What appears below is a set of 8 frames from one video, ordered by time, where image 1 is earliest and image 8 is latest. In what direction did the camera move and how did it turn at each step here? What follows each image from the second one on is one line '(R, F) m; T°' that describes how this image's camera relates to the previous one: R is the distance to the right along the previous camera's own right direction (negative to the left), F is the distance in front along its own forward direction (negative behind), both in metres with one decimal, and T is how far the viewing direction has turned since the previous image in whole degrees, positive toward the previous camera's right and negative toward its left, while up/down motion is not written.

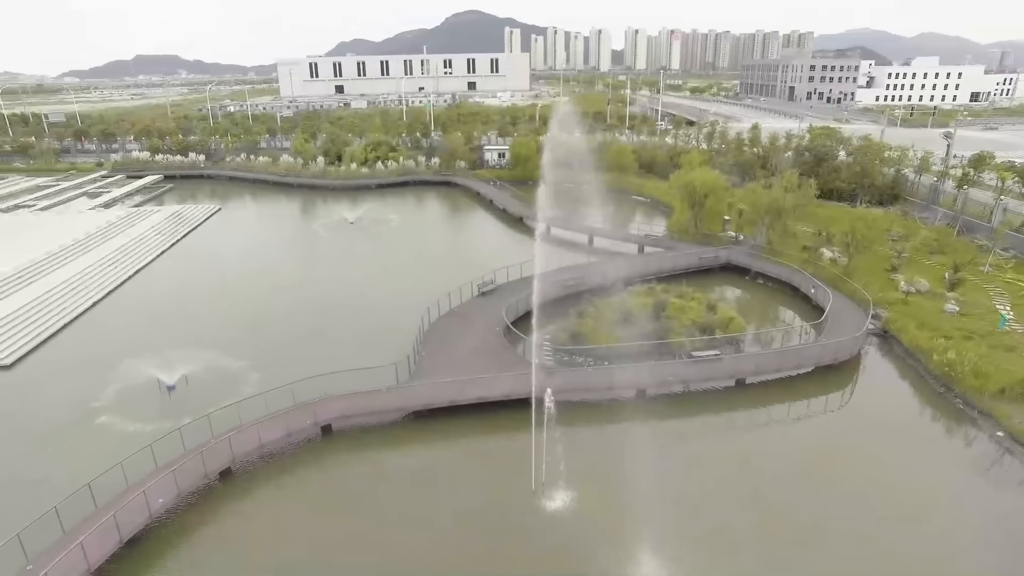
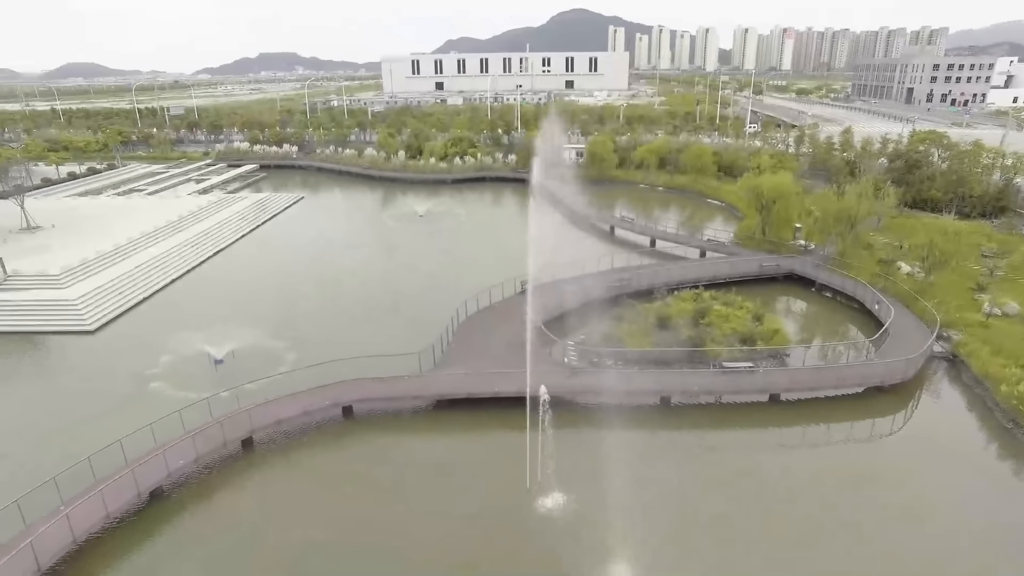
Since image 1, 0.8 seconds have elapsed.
(+1.5, 0.0) m; -9°
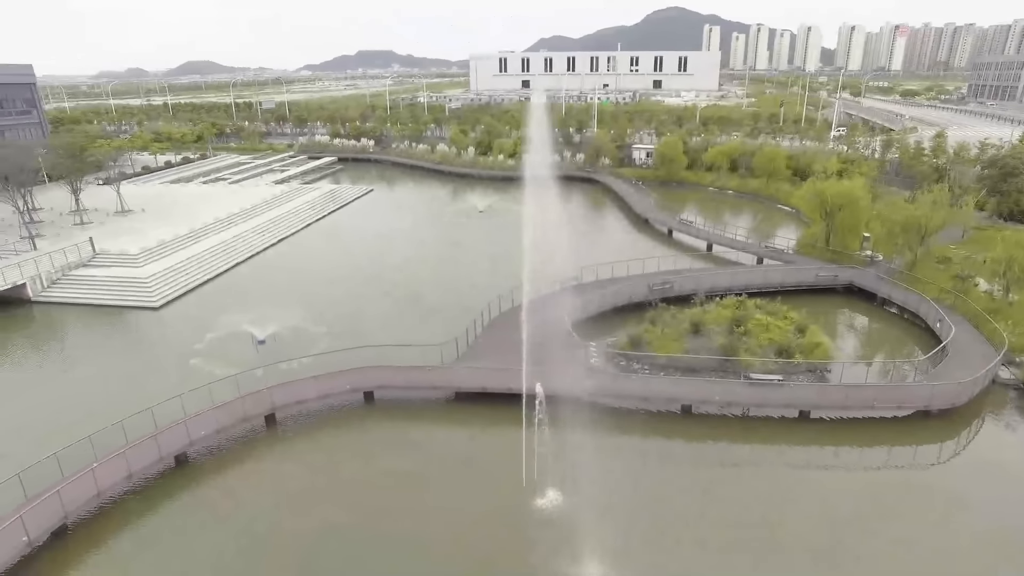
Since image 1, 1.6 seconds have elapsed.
(+1.3, +0.1) m; -8°
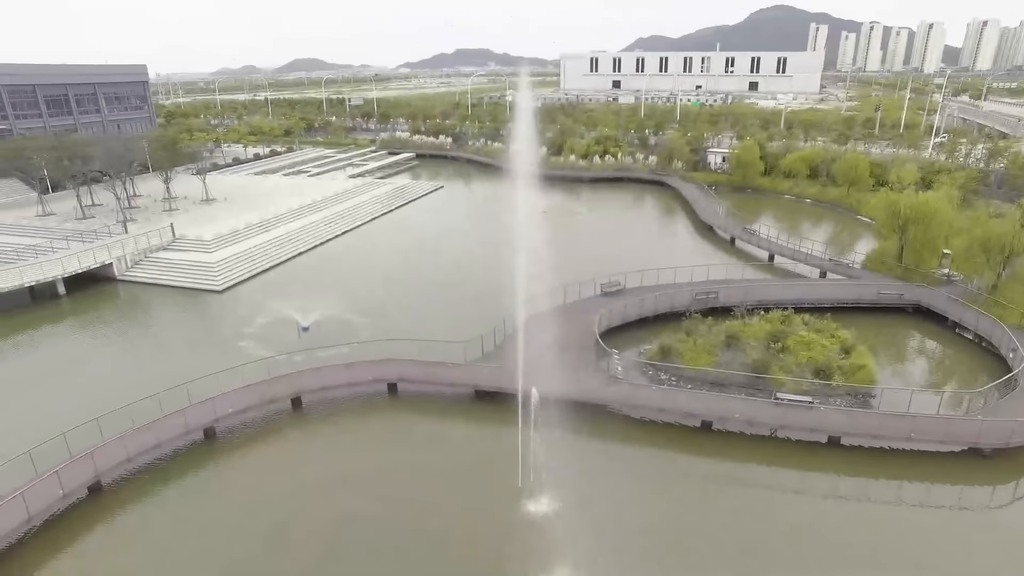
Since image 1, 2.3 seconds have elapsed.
(+1.4, +0.1) m; -8°
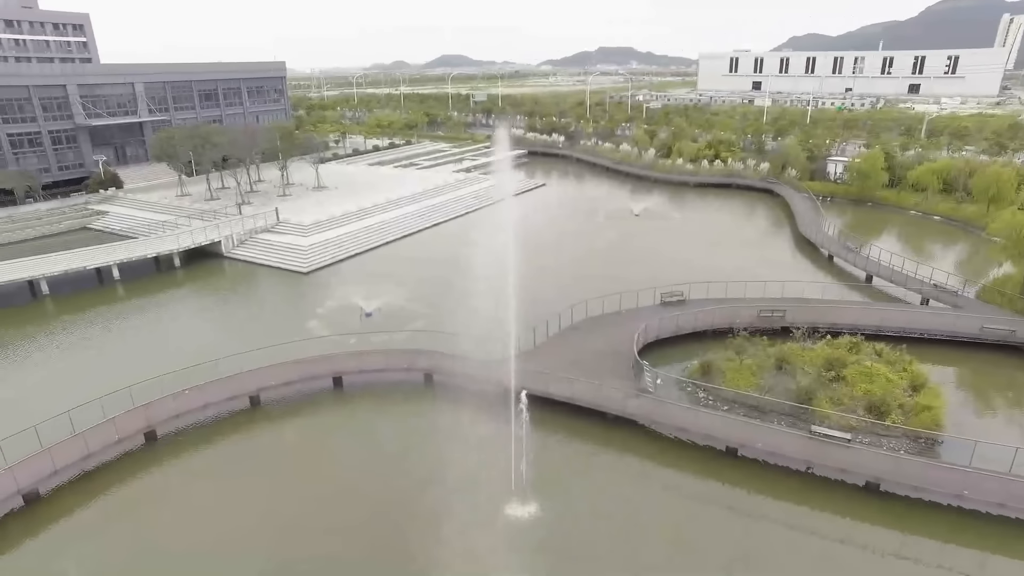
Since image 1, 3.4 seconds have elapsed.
(+2.0, +0.2) m; -12°
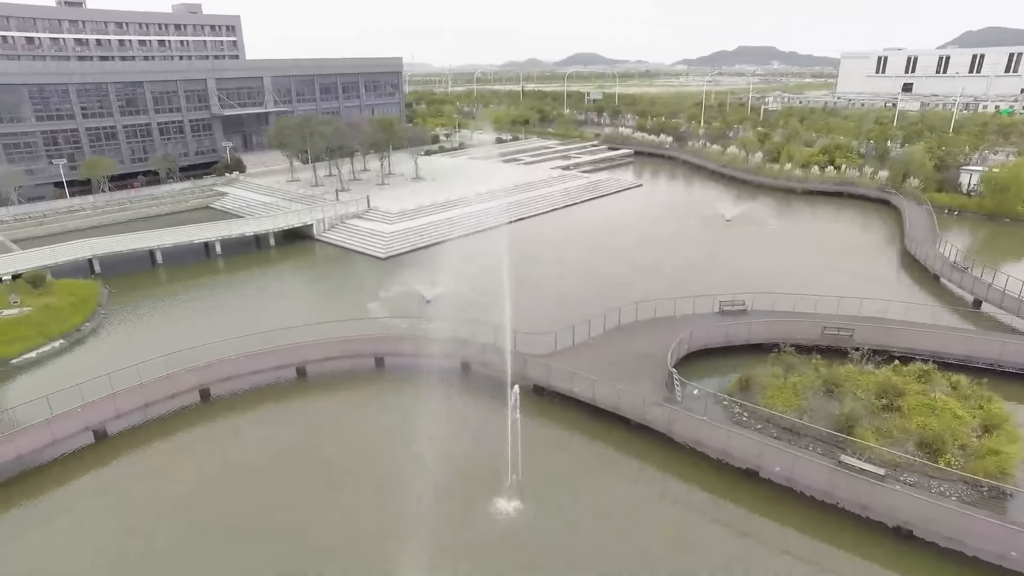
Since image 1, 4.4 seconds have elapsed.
(+1.9, +0.2) m; -11°
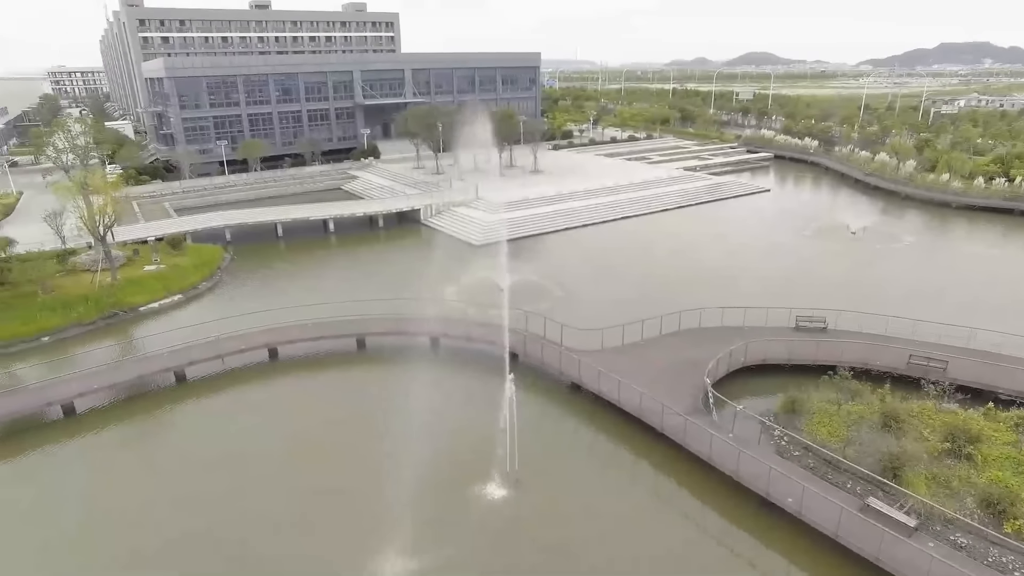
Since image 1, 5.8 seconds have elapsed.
(+2.2, +0.5) m; -14°
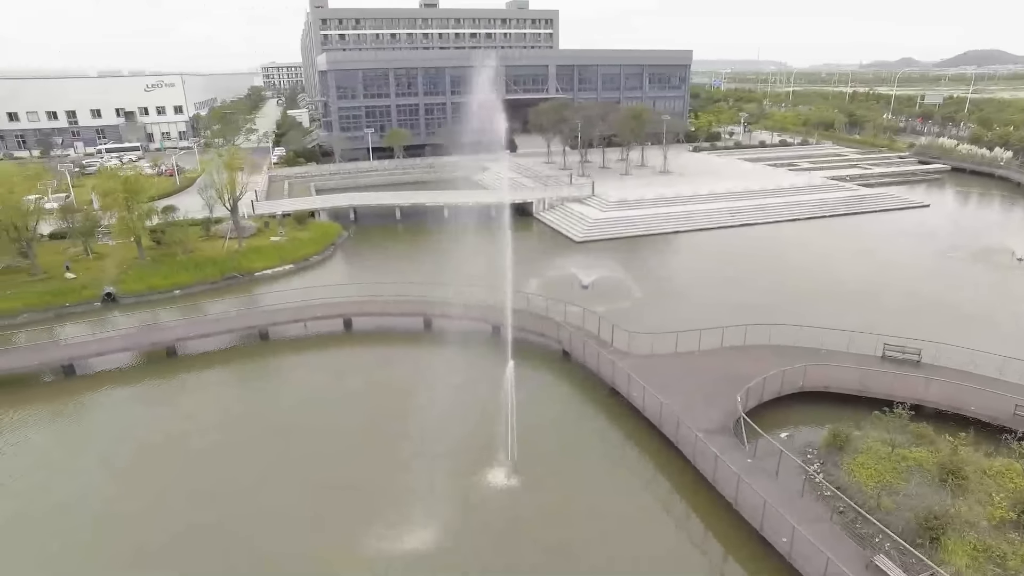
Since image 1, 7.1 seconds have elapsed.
(+2.3, +0.6) m; -15°
